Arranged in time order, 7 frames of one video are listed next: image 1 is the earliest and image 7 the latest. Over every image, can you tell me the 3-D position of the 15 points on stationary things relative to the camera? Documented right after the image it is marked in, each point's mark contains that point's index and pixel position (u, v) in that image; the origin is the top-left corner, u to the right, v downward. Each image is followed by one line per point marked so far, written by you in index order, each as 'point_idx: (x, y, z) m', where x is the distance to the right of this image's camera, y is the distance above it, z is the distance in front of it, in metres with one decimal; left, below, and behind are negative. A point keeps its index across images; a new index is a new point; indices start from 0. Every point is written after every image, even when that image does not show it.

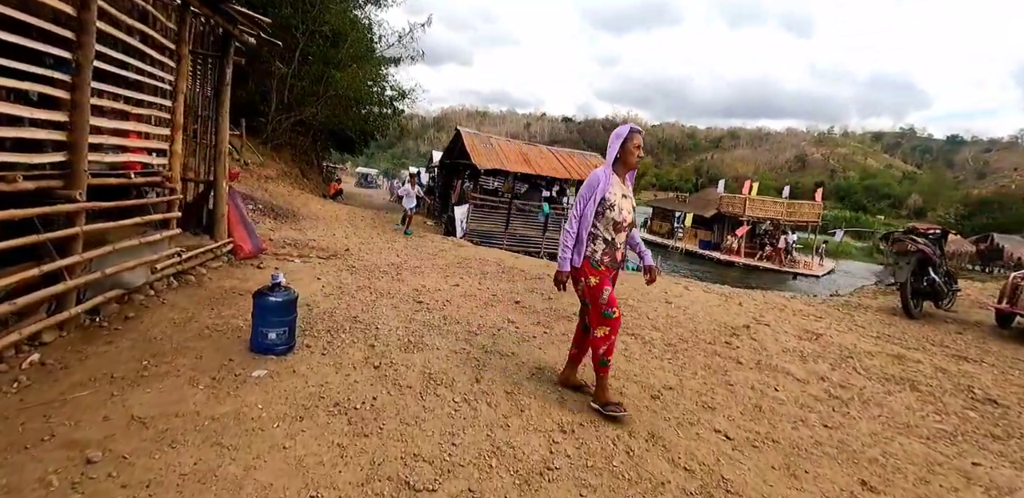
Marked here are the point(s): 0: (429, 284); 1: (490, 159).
0: (-1.3, -0.5, +8.1) m
1: (-0.6, +2.8, +17.0) m
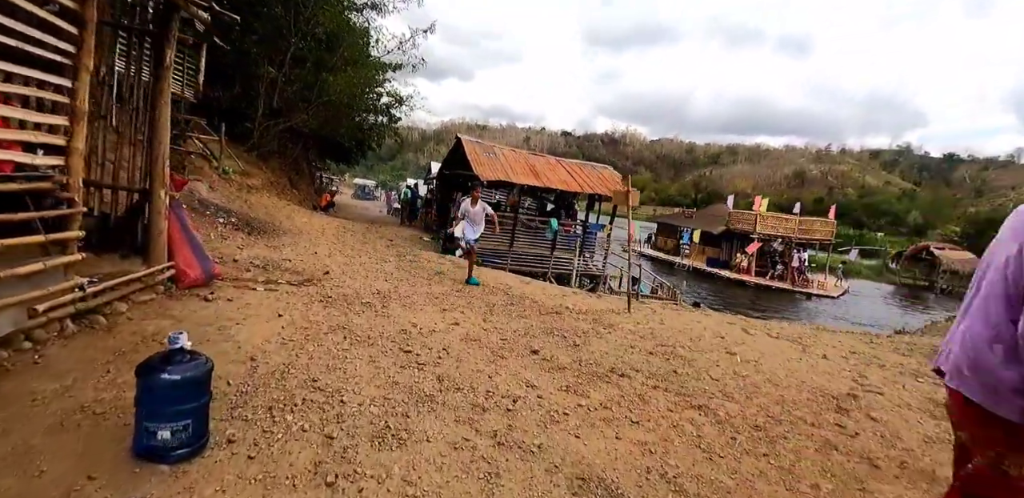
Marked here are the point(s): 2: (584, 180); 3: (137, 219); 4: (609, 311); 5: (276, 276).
0: (-1.1, -0.9, +6.5) m
1: (-0.4, +2.3, +15.4) m
2: (+2.4, +2.2, +16.9) m
3: (-4.5, +0.4, +6.3) m
4: (+1.4, -0.9, +7.6) m
5: (-3.7, -0.4, +8.3) m
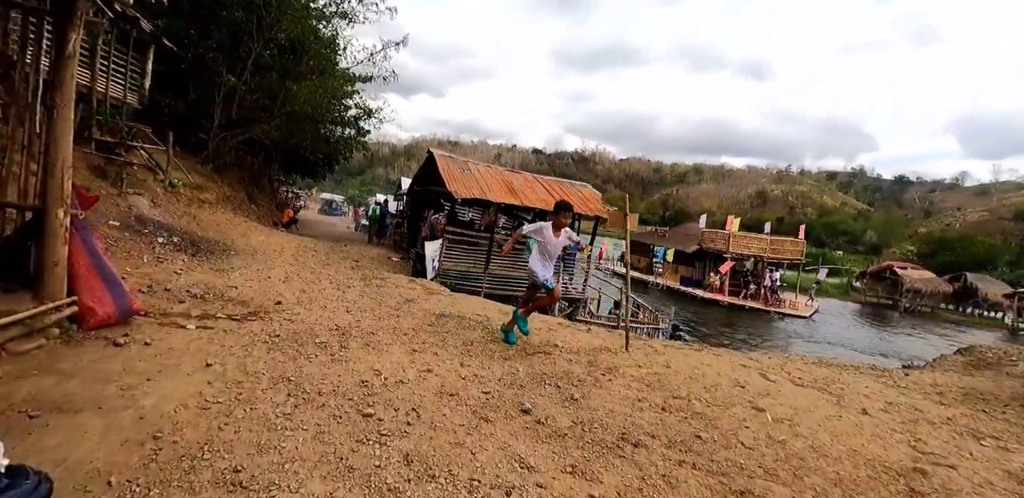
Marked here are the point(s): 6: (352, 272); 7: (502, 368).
0: (-1.3, -1.2, +5.4) m
1: (-1.1, +1.6, +14.4) m
2: (+1.6, +1.5, +16.0) m
3: (-4.7, +0.1, +5.1) m
4: (+1.2, -1.3, +6.7) m
5: (-4.0, -0.8, +7.1) m
6: (-4.0, -0.6, +13.4) m
7: (-0.1, -1.3, +5.8) m
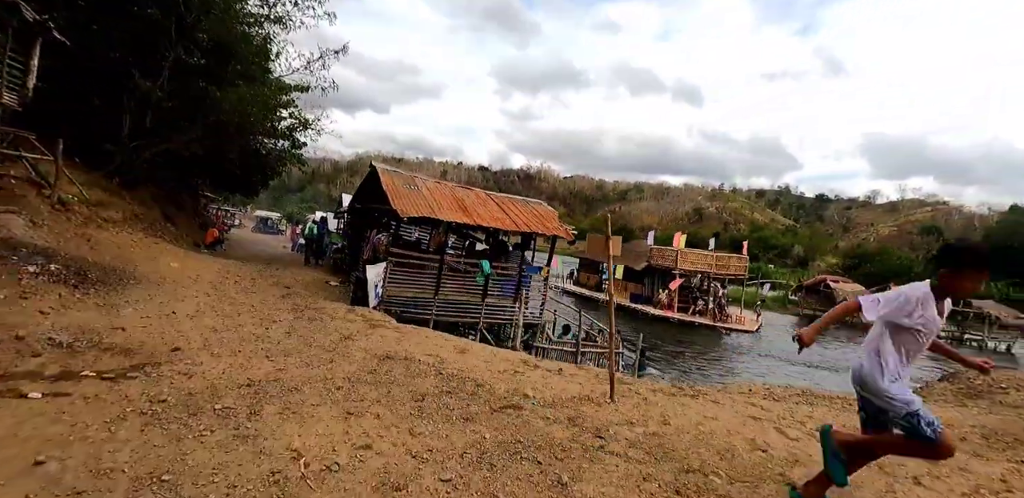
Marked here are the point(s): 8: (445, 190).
0: (-1.5, -1.5, +4.0) m
1: (-2.3, +1.1, +13.1) m
2: (+0.2, +0.9, +15.0) m
3: (-4.9, -0.3, +3.4) m
4: (+0.8, -1.6, +5.6) m
5: (-4.4, -1.2, +5.4) m
6: (-5.1, -1.2, +11.7) m
7: (-0.4, -1.6, +4.5) m
8: (-1.9, +1.7, +14.9) m
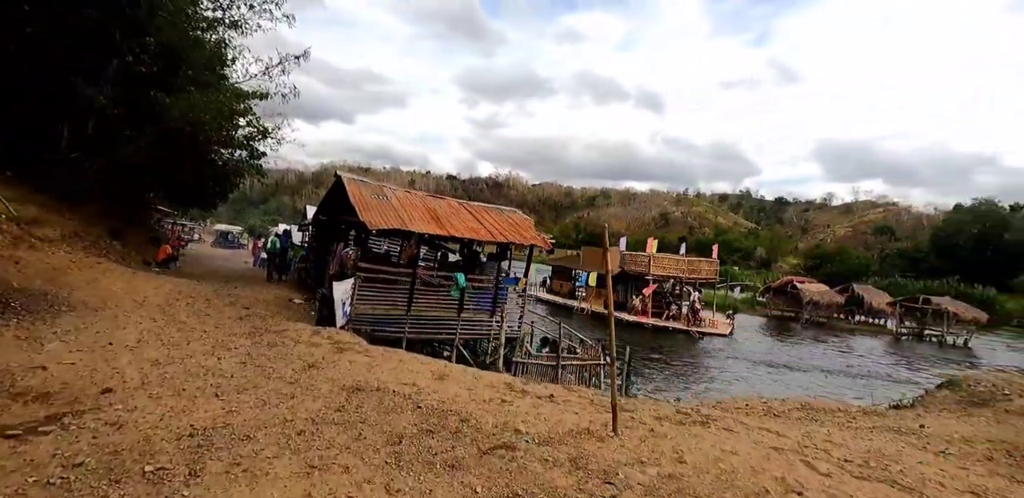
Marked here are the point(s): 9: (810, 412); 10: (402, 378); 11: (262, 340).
0: (-1.5, -1.7, +3.2) m
1: (-2.9, +0.7, +12.3) m
2: (-0.5, +0.6, +14.3) m
3: (-4.9, -0.5, +2.5) m
4: (+0.7, -1.7, +4.9) m
5: (-4.5, -1.4, +4.5) m
6: (-5.5, -1.5, +10.7) m
7: (-0.4, -1.7, +3.8) m
8: (-2.6, +1.3, +14.1) m
9: (+4.3, -2.4, +7.6) m
10: (-1.4, -1.7, +6.8) m
11: (-4.4, -1.6, +9.1) m
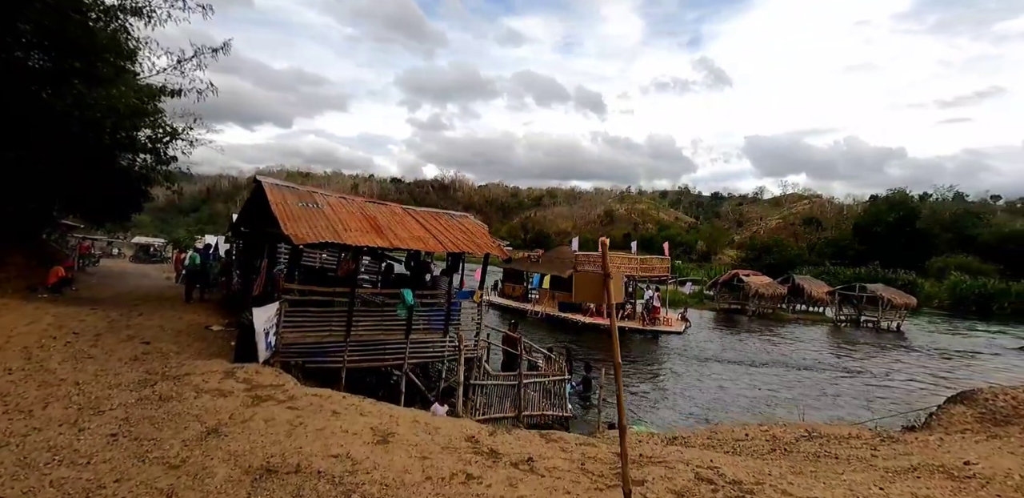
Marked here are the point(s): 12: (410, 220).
0: (-1.5, -1.9, +1.6) m
1: (-3.8, +0.4, +10.5) m
2: (-1.7, +0.4, +12.8) m
3: (-4.8, -0.9, +0.5) m
4: (+0.5, -1.9, +3.5) m
5: (-4.6, -1.8, +2.5) m
6: (-6.3, -1.9, +8.7) m
7: (-0.5, -2.0, +2.3) m
8: (-3.8, +1.0, +12.3) m
9: (+3.9, -2.4, +6.5) m
10: (-1.8, -1.9, +5.2) m
11: (-4.9, -1.9, +7.1) m
12: (-2.5, +0.7, +12.9) m
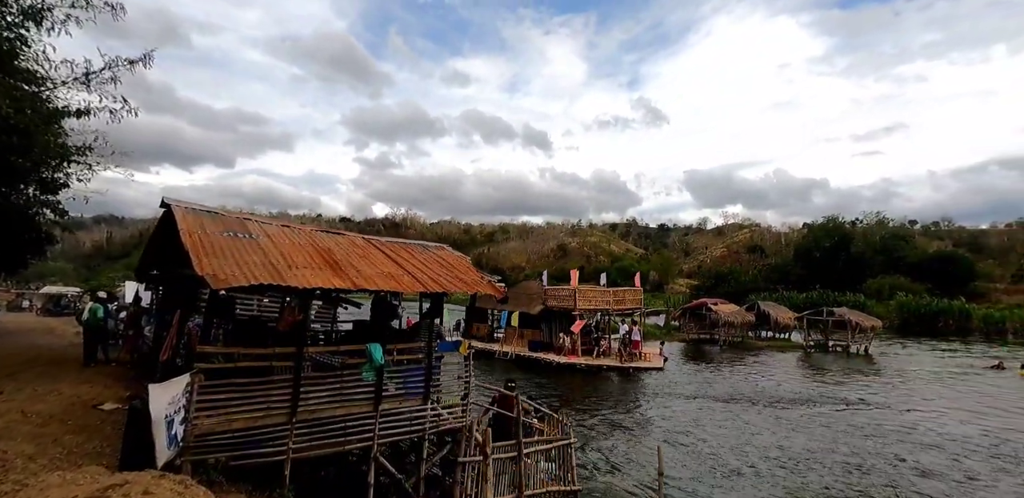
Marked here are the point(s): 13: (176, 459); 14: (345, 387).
0: (-0.5, -1.9, -1.3) m
1: (-3.7, -0.2, +7.5) m
2: (-1.7, -0.4, +10.0) m
3: (-3.7, -0.8, -2.6) m
4: (+1.3, -1.9, +0.8) m
5: (-3.7, -1.9, -0.6) m
6: (-5.9, -2.5, +5.3) m
7: (+0.4, -1.9, -0.5) m
8: (-3.8, +0.2, +9.4) m
9: (+4.4, -2.6, +4.0) m
10: (-1.1, -2.1, +2.2) m
11: (-4.4, -2.4, +3.9) m
12: (-2.6, 0.0, +10.1) m
13: (-4.4, -2.7, +6.8) m
14: (-2.7, -2.2, +8.5) m
